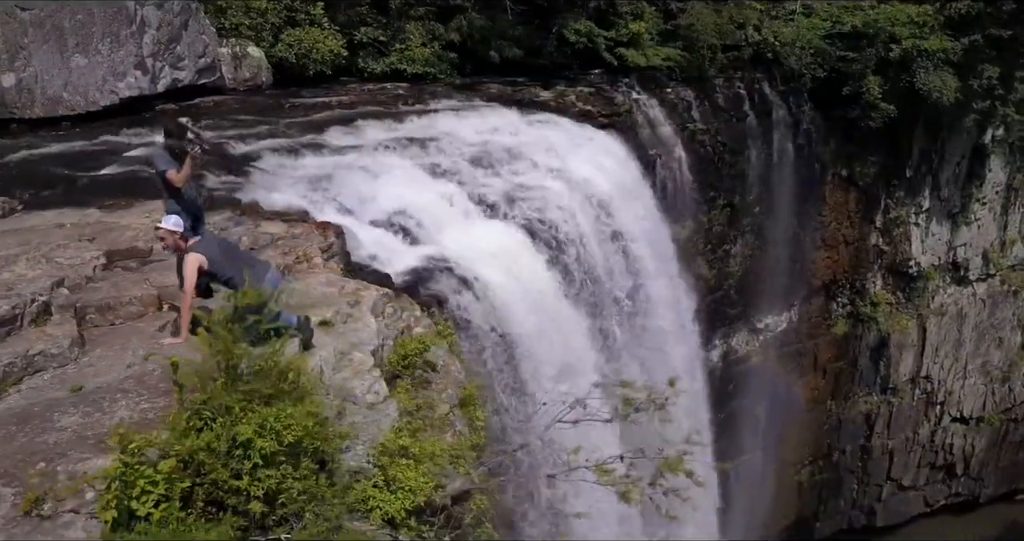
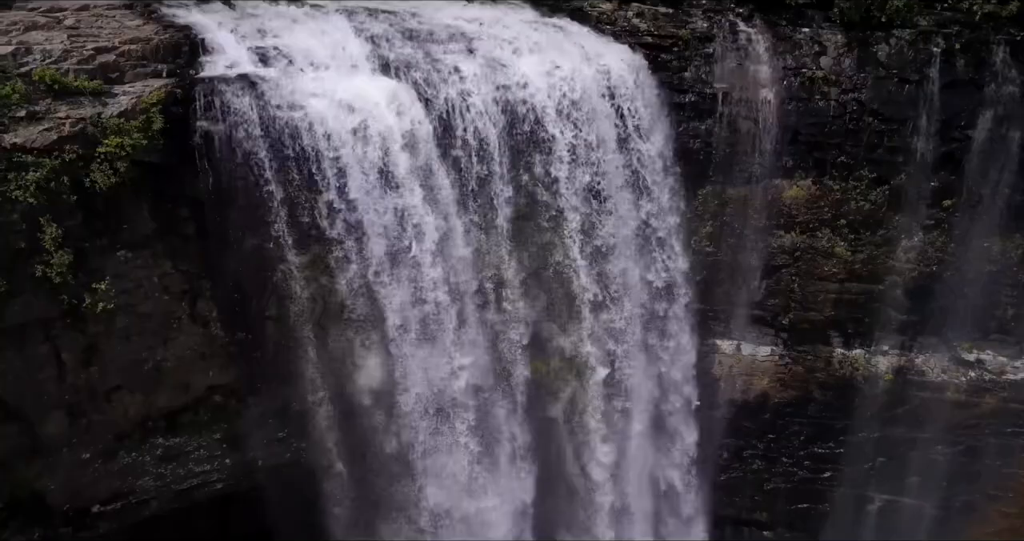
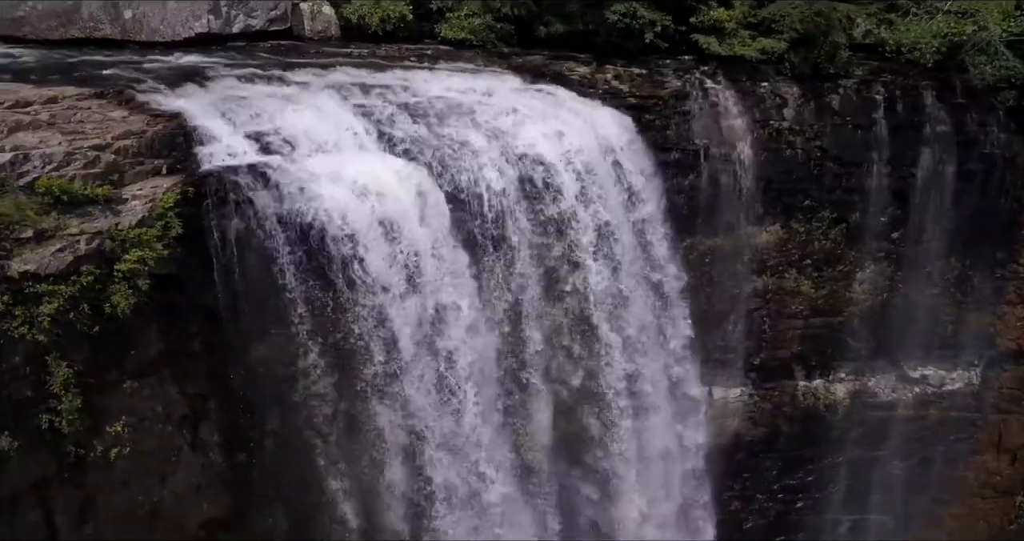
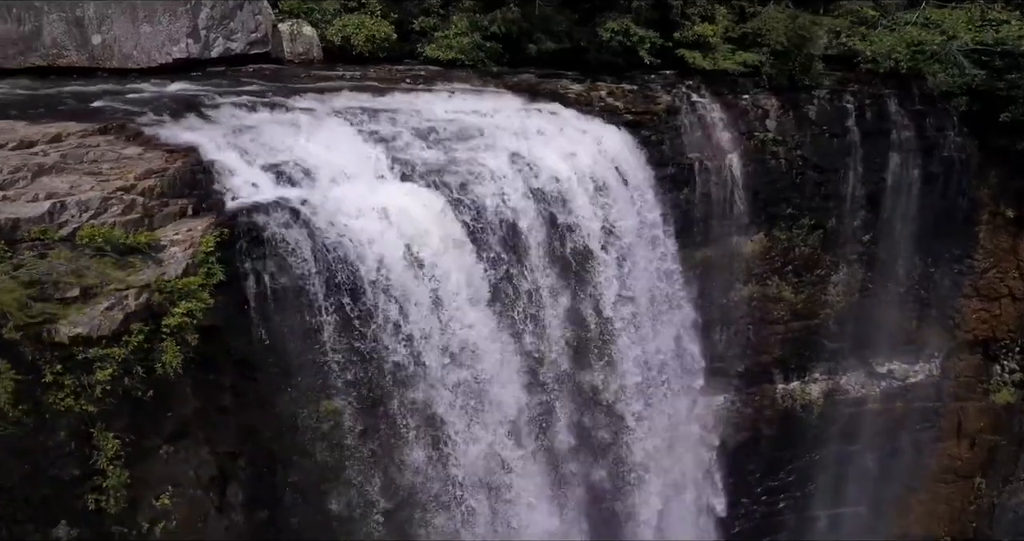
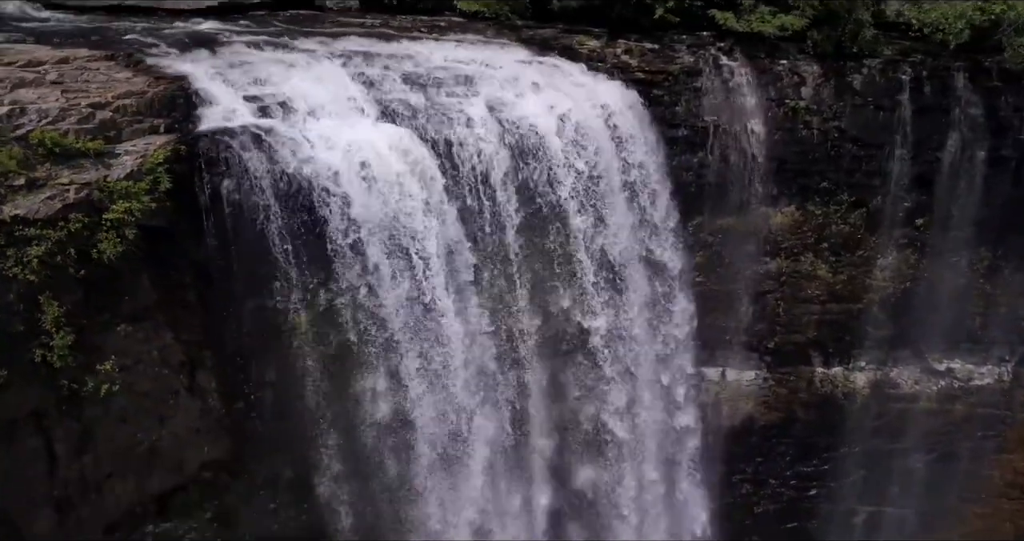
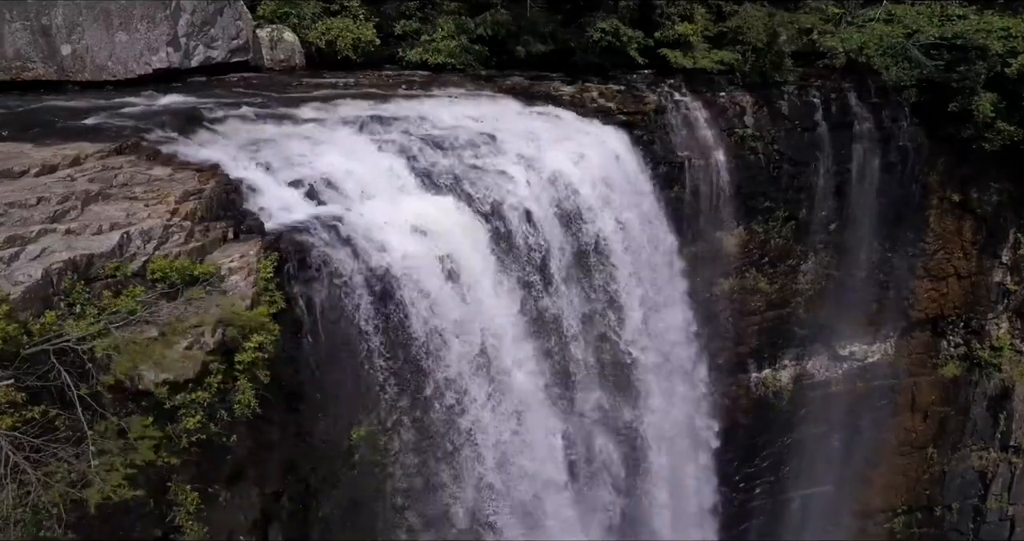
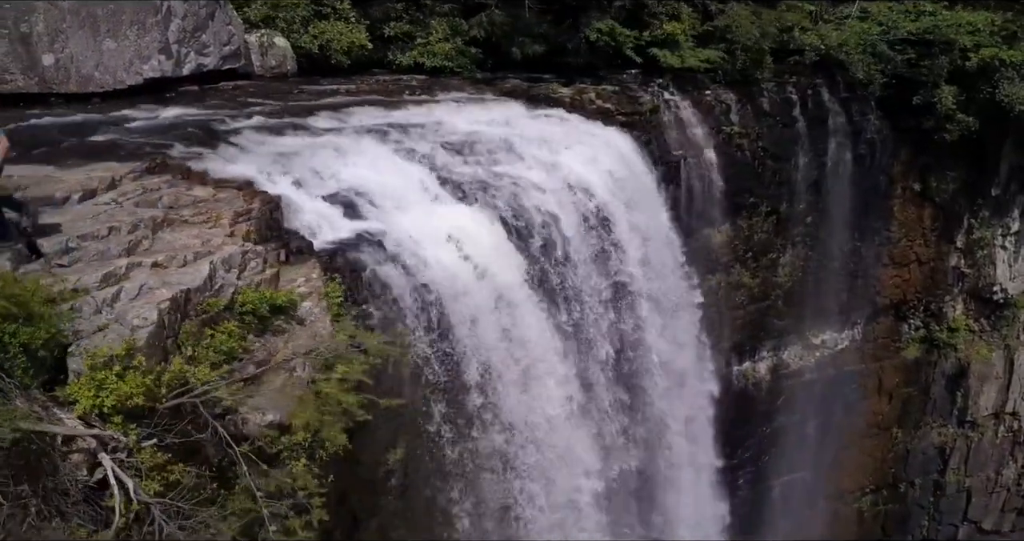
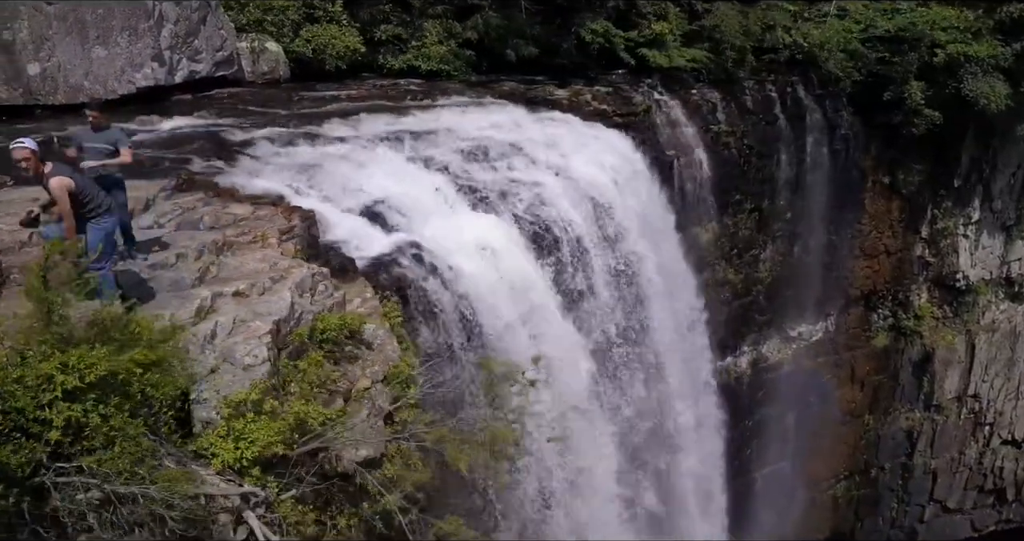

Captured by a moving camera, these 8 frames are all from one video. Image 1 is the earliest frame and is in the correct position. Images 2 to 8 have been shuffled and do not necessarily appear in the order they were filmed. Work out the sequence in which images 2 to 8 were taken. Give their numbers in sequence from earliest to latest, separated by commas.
8, 7, 6, 4, 3, 5, 2
